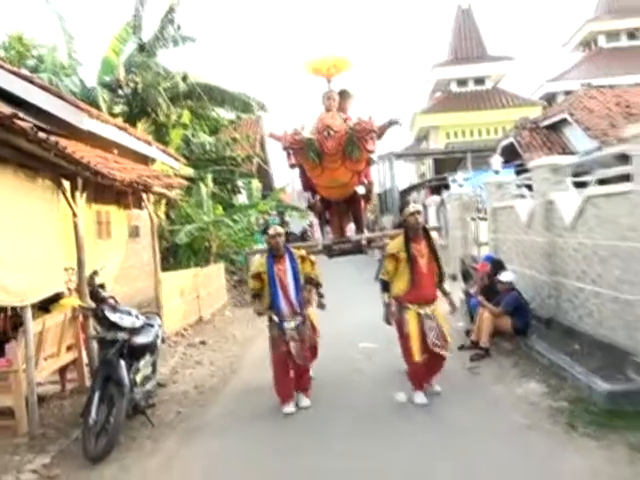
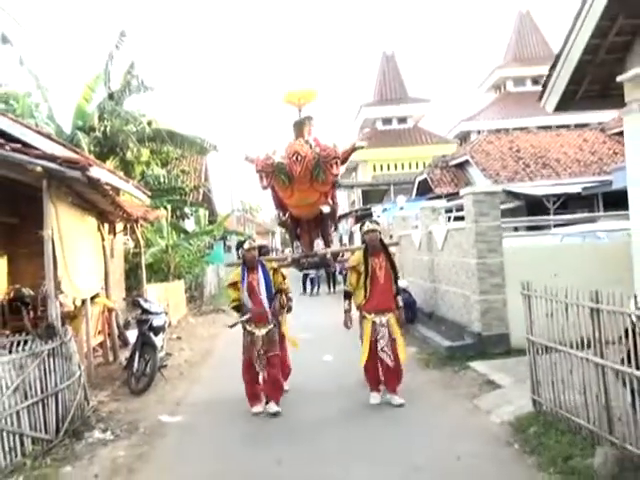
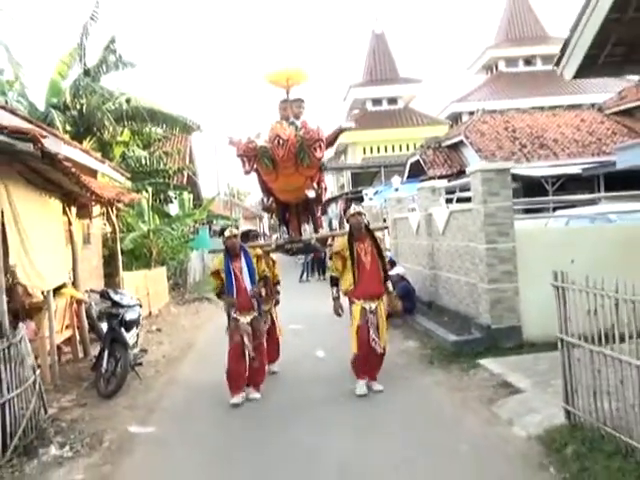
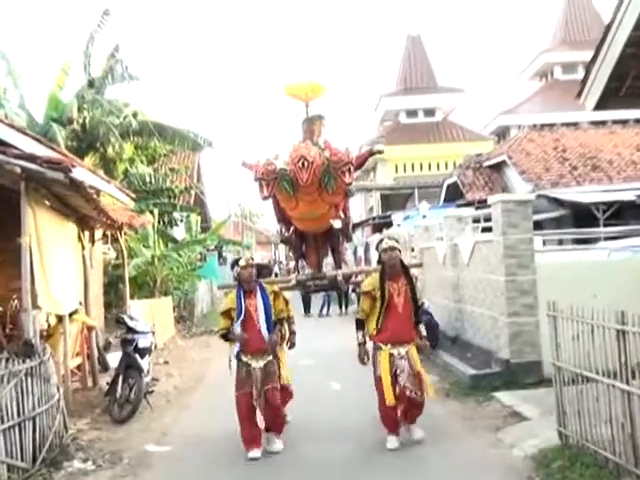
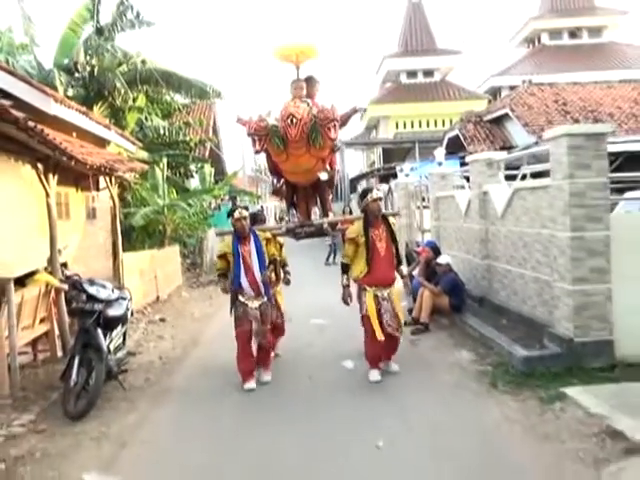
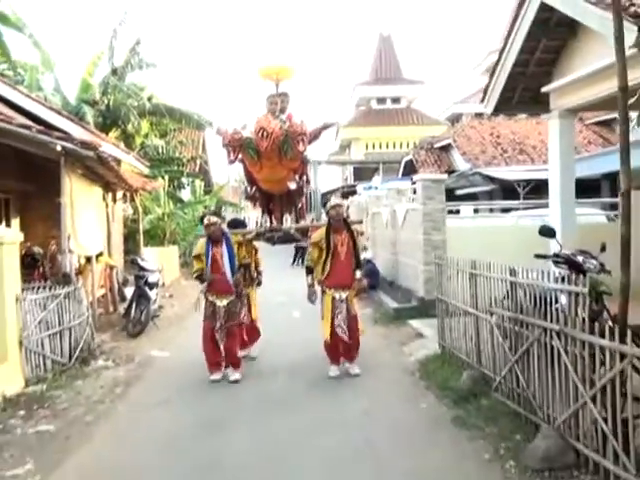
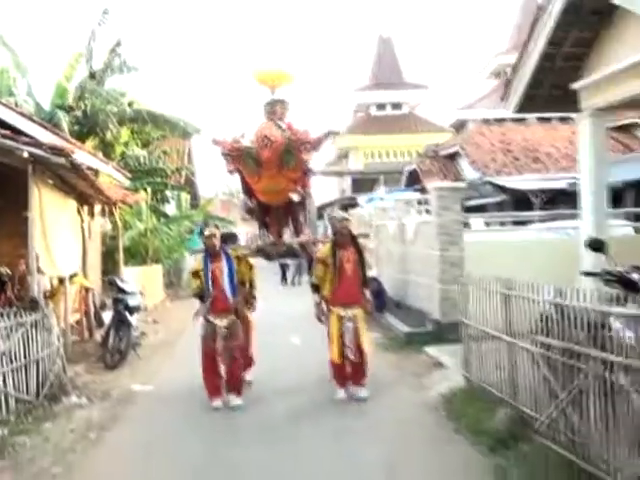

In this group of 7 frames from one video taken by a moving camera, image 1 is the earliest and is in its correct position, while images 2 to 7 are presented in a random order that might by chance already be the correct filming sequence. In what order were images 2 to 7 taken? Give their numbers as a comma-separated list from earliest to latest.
5, 3, 2, 4, 7, 6
